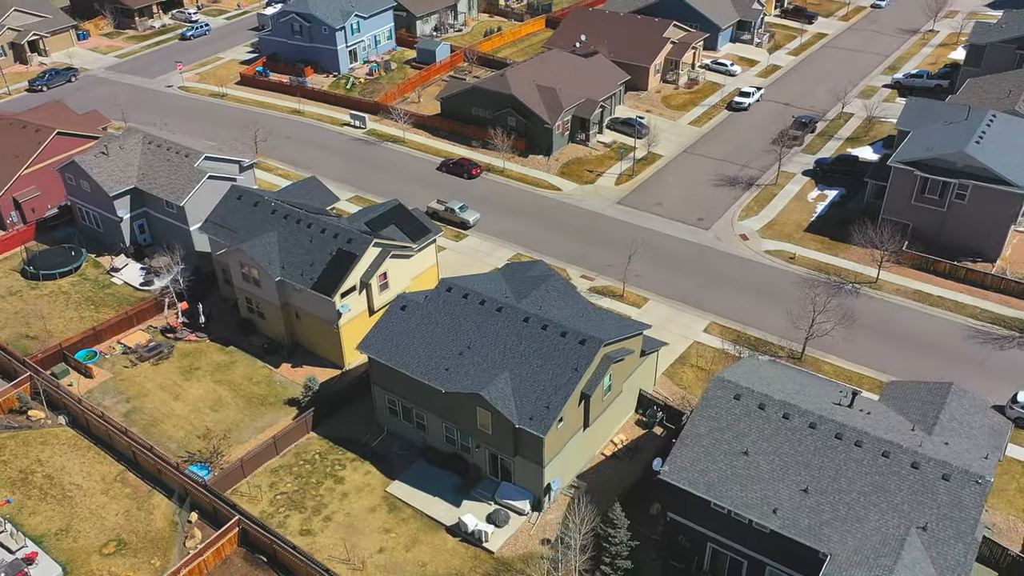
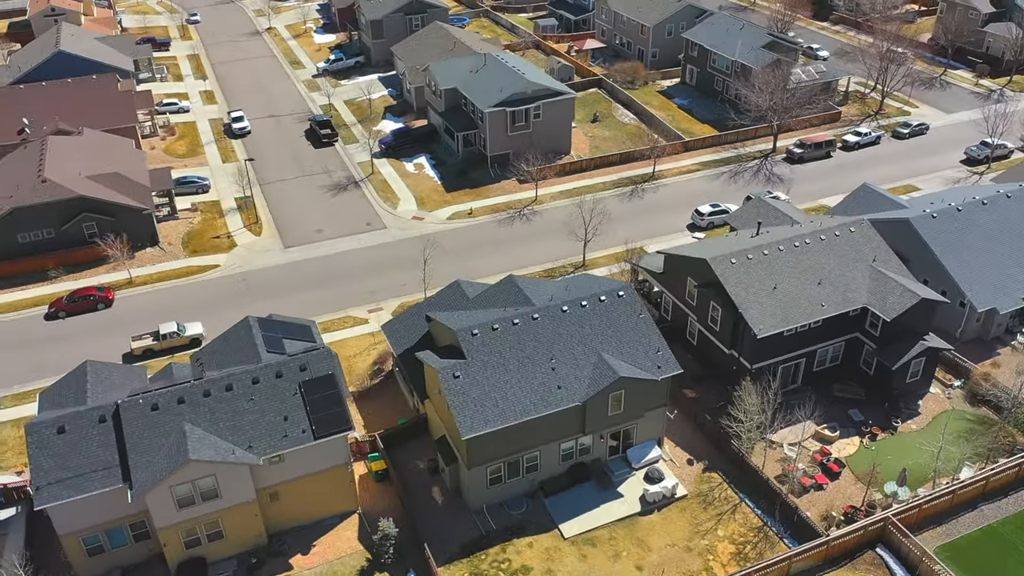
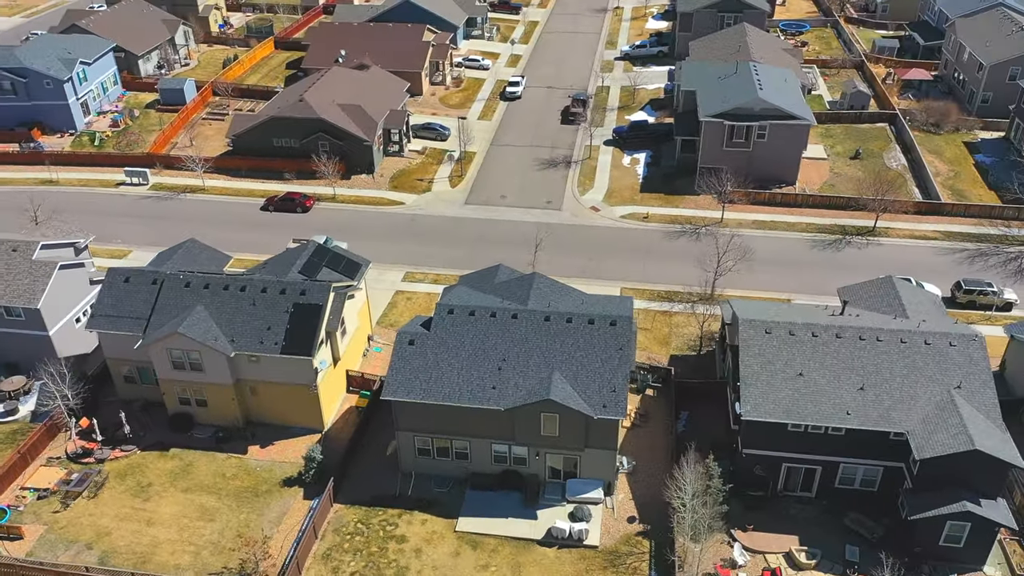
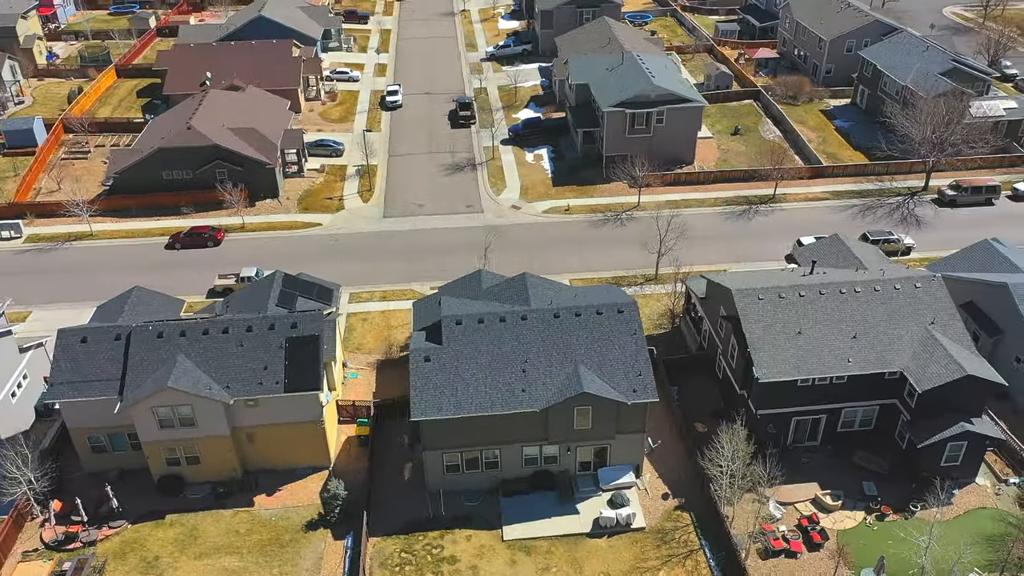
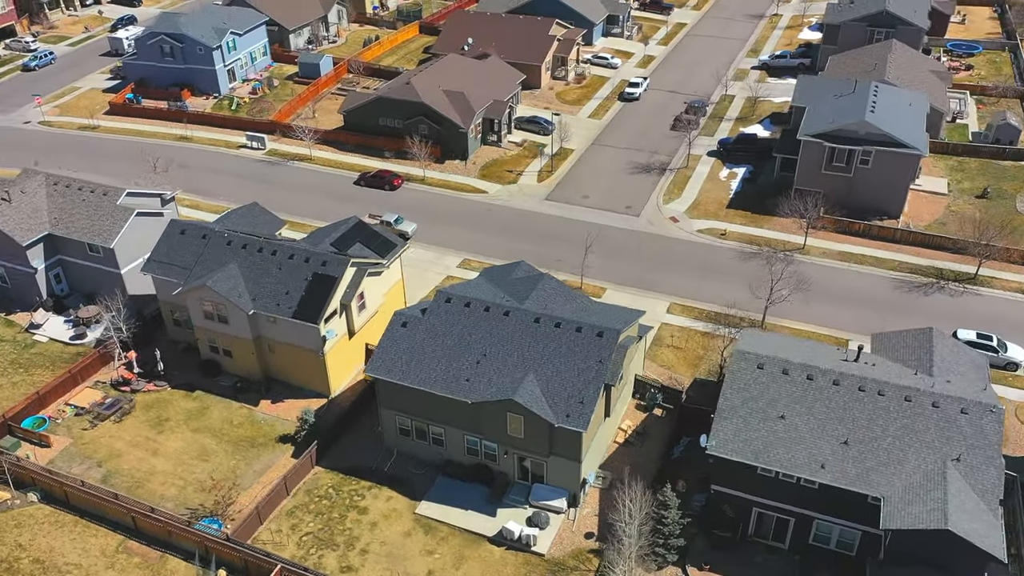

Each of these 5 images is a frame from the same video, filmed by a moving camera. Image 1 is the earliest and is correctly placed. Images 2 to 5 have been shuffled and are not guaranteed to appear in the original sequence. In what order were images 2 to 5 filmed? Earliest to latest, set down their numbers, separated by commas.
5, 3, 4, 2
